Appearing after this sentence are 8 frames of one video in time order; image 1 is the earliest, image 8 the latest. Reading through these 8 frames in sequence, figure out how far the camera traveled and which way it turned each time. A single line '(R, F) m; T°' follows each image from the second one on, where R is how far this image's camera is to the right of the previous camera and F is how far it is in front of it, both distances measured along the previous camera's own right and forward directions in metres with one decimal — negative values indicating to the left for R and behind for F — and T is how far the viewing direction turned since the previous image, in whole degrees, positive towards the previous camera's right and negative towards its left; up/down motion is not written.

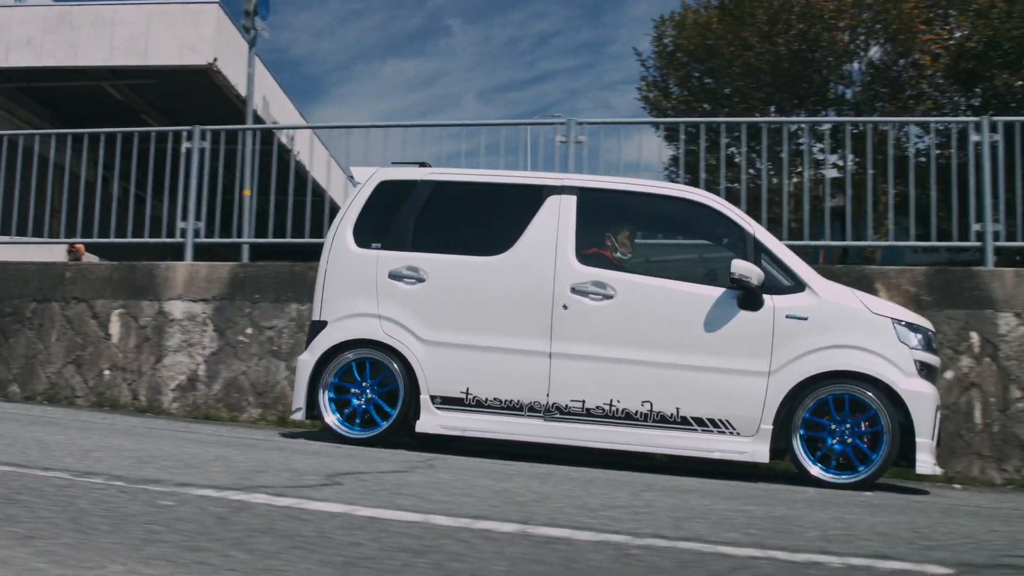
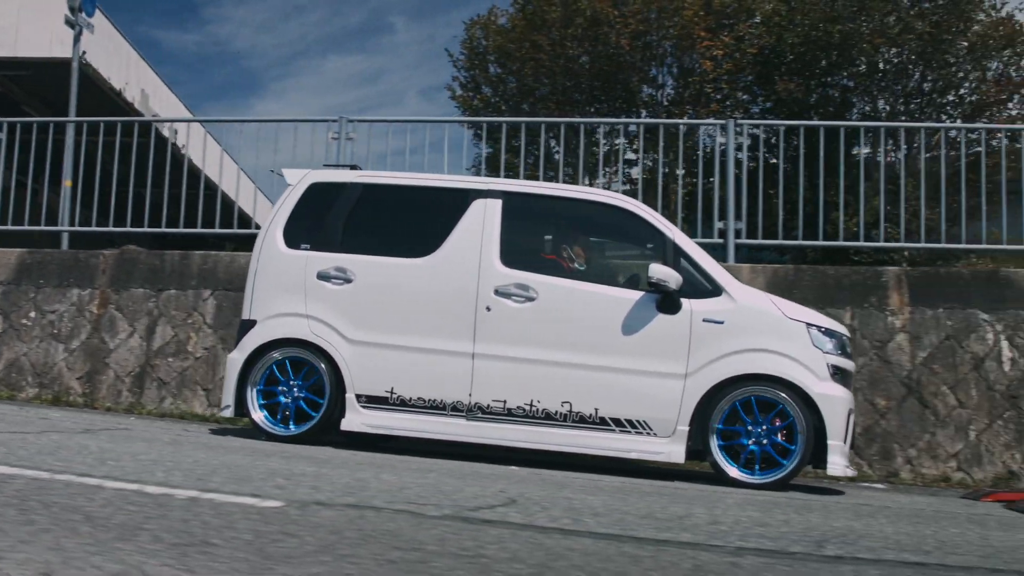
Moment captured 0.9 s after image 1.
(+0.1, 0.0) m; +3°
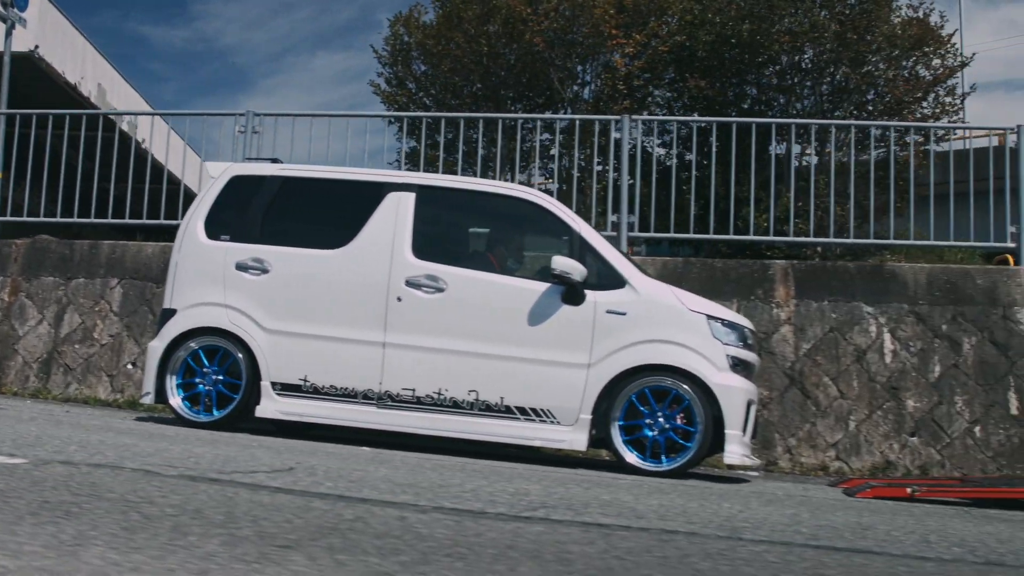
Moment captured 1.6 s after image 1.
(+0.7, -0.2) m; -1°
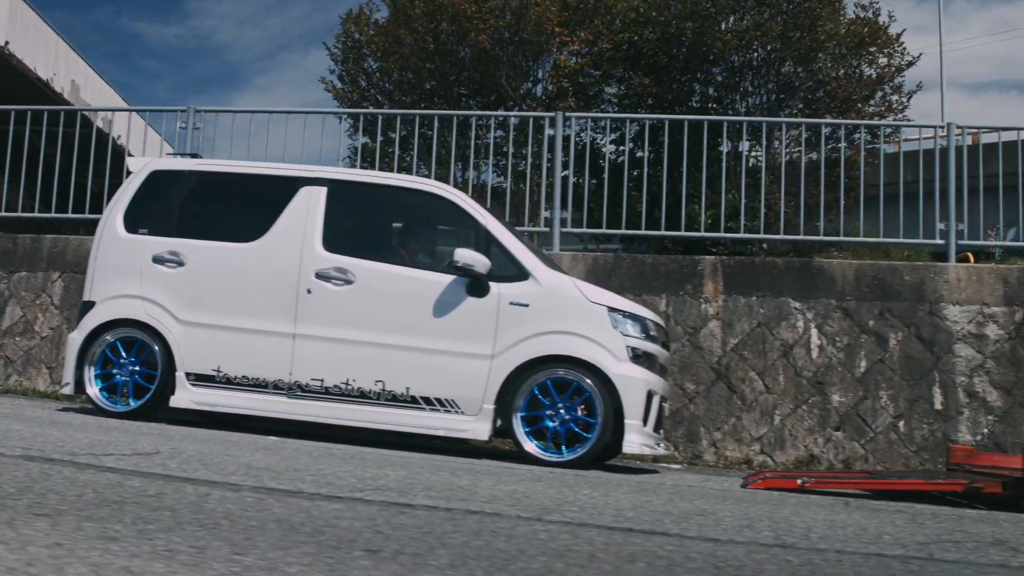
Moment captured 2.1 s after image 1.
(+0.5, -0.1) m; 0°
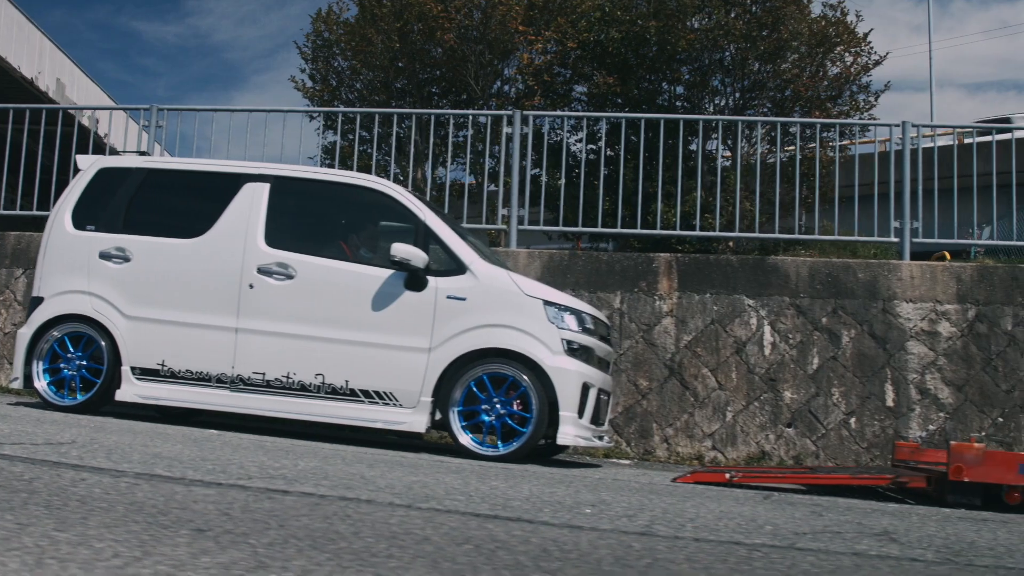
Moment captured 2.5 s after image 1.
(+0.3, -0.1) m; 0°
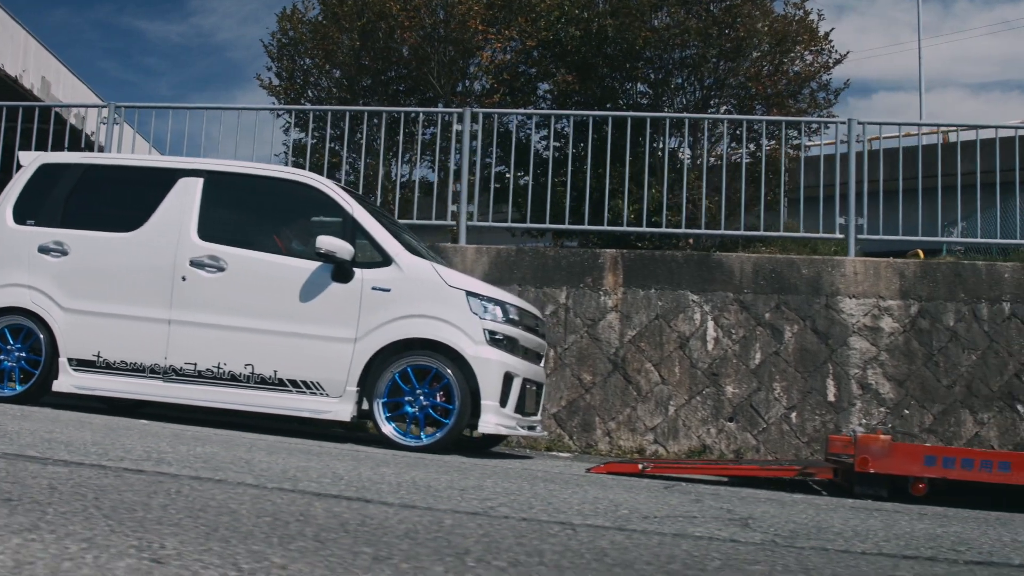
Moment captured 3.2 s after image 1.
(+0.4, -0.1) m; -1°
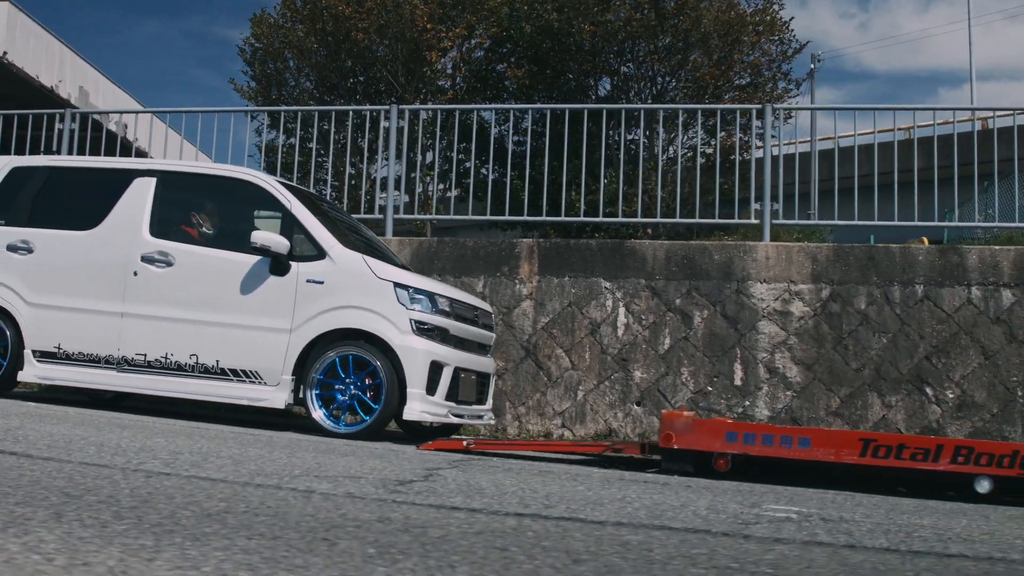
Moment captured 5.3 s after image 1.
(+1.4, -0.2) m; -6°
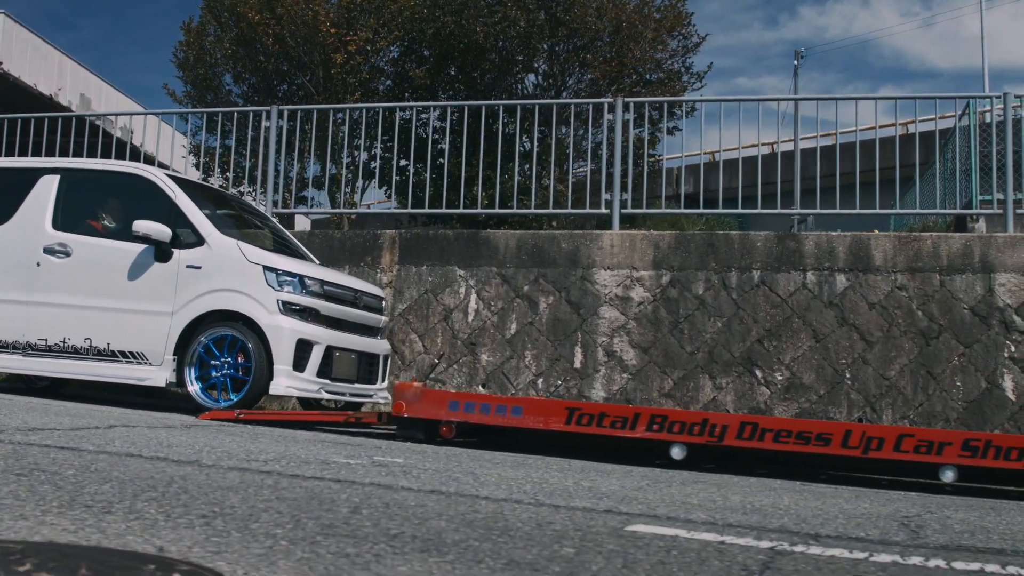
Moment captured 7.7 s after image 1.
(+1.7, -0.3) m; -5°
